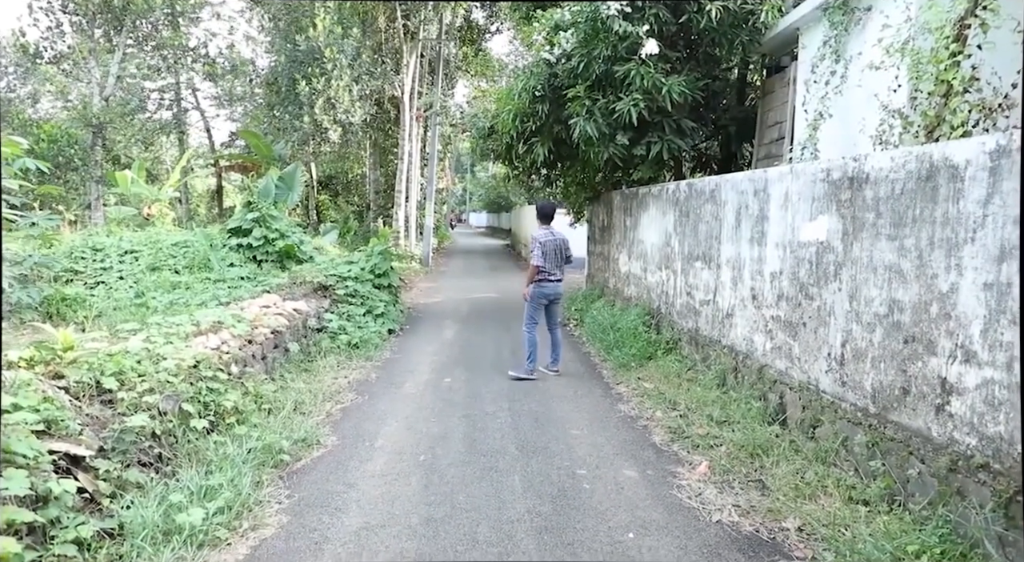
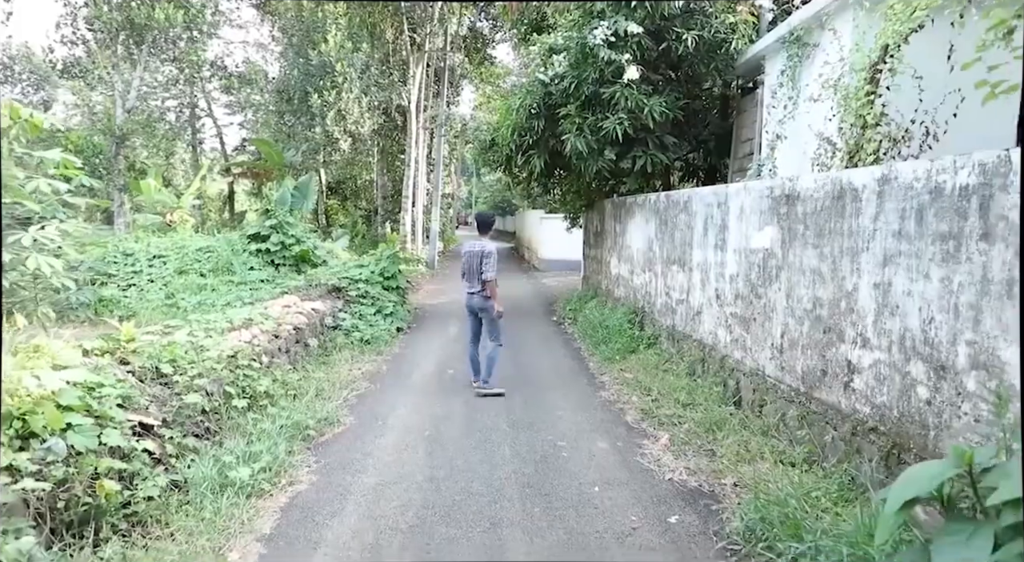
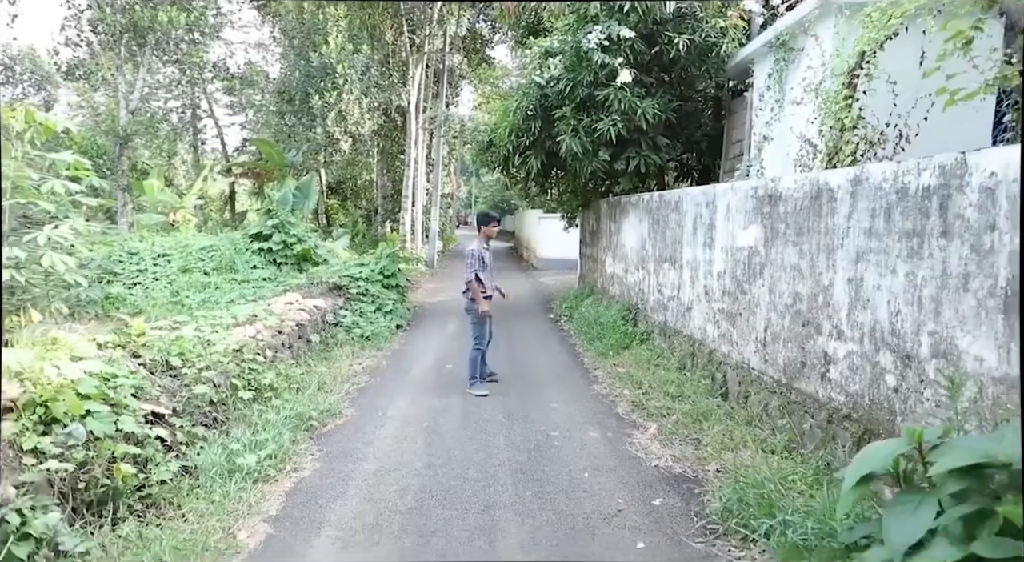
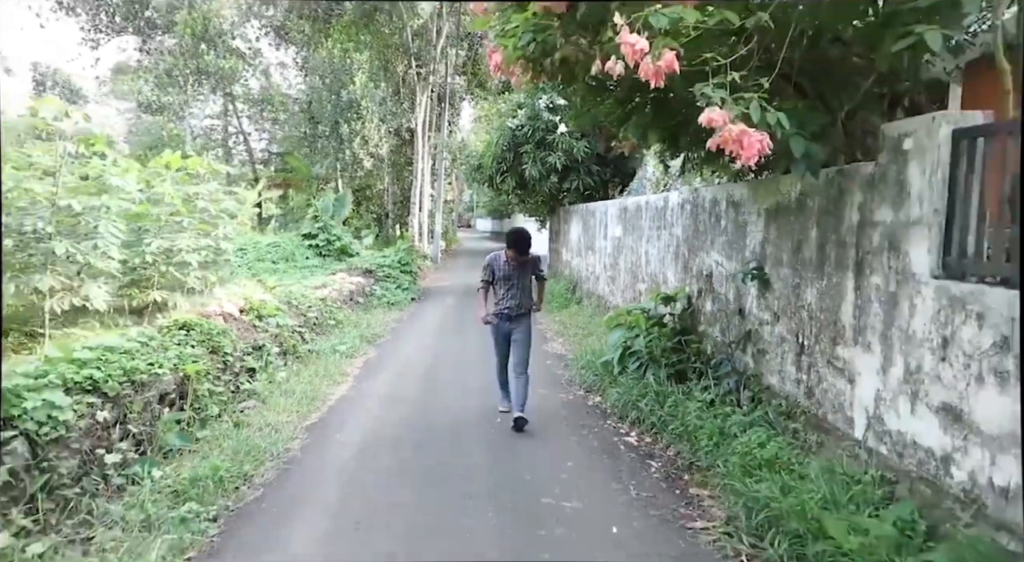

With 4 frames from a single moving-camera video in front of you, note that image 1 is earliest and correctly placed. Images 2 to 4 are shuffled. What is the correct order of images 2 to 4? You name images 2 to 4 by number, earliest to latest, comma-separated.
2, 3, 4
